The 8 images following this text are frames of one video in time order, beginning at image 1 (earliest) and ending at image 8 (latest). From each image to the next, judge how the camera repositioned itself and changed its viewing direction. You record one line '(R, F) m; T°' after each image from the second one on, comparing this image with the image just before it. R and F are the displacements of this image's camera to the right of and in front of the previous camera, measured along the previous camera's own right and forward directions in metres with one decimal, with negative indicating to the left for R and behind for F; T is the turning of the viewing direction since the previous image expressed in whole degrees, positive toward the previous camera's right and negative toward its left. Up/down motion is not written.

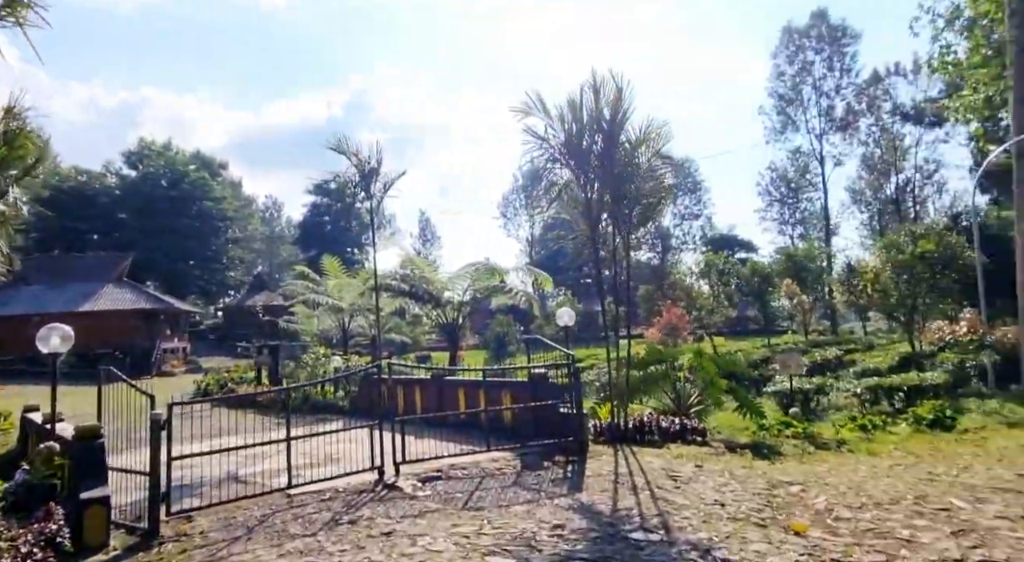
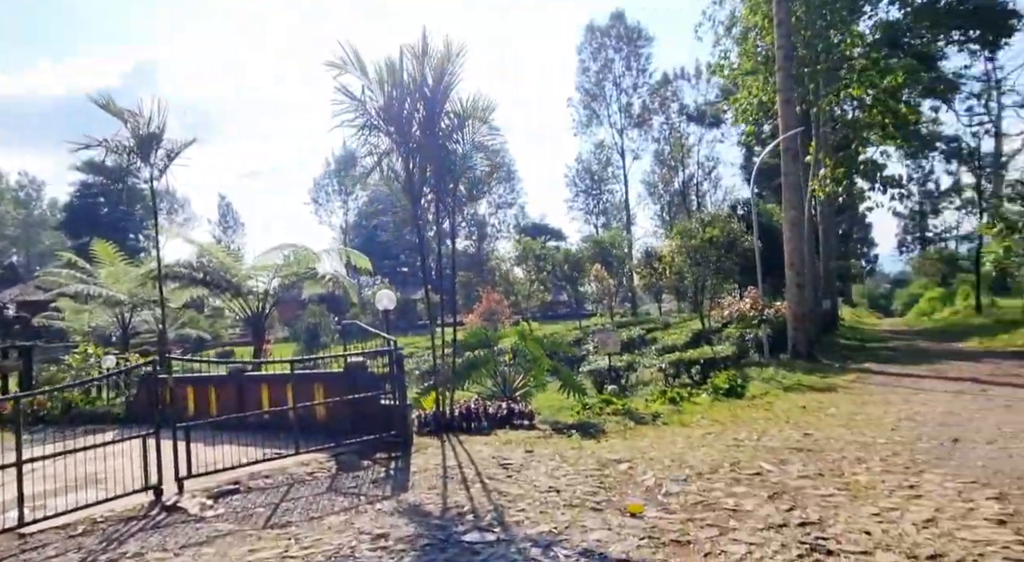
(0.0, +0.4) m; +14°
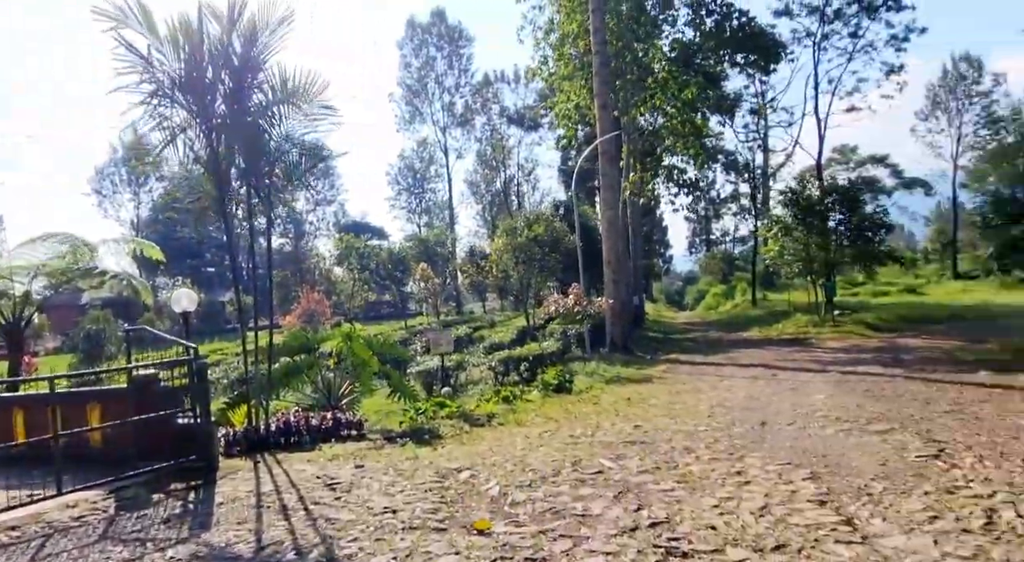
(0.0, +0.5) m; +14°
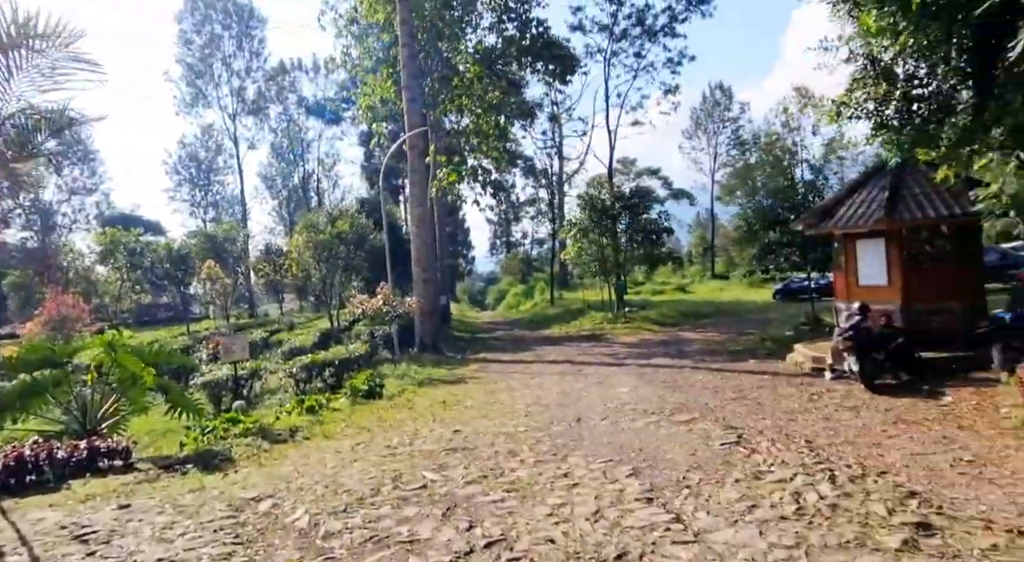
(-0.1, +0.5) m; +15°
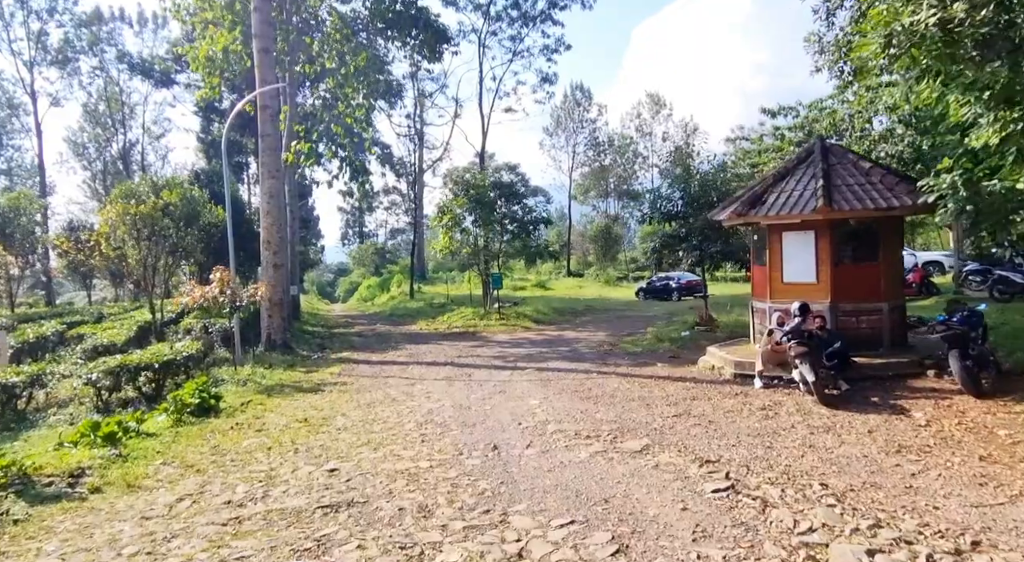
(-0.4, +2.3) m; +12°
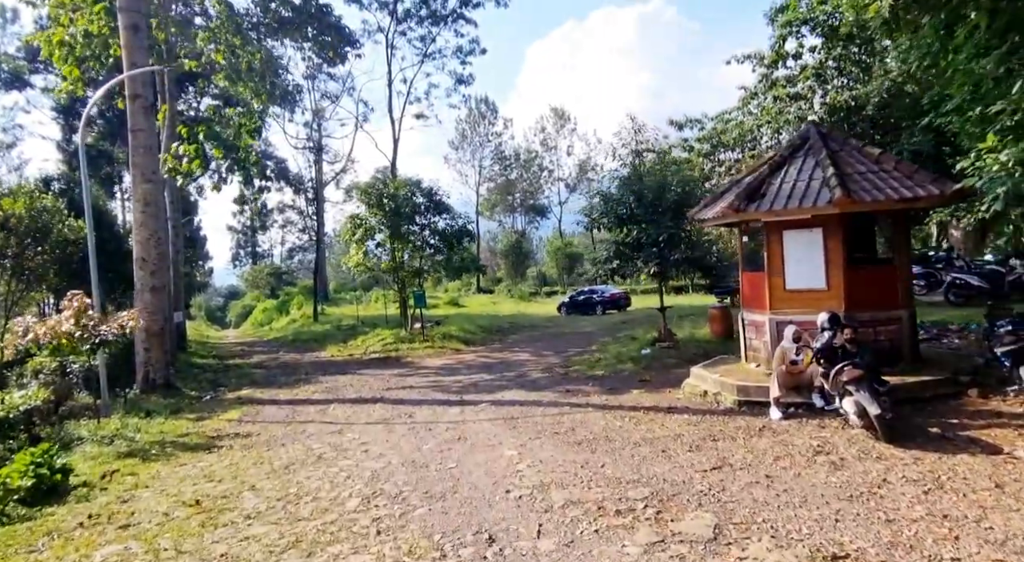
(-0.6, +2.2) m; +8°
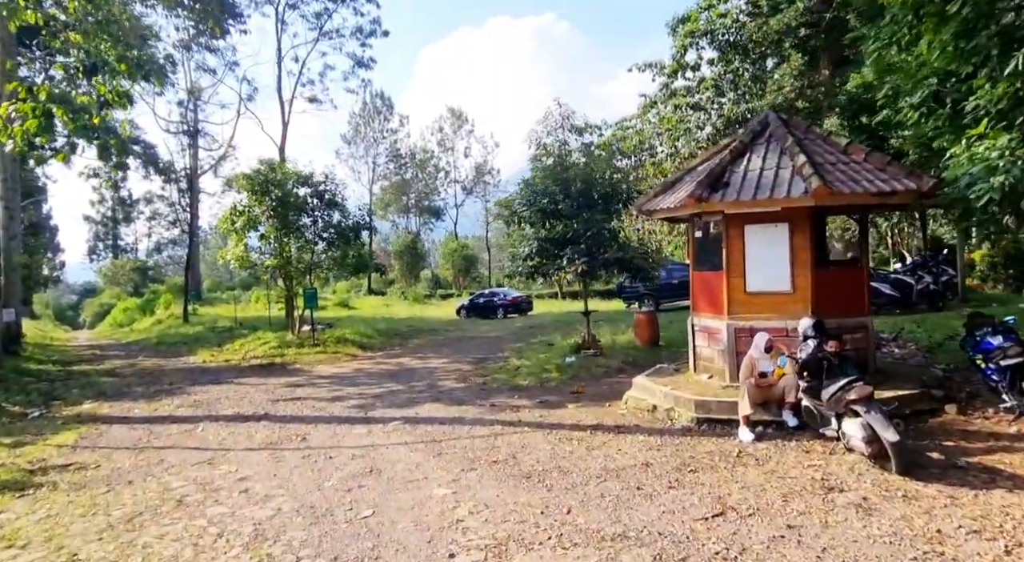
(-0.4, +1.5) m; +9°
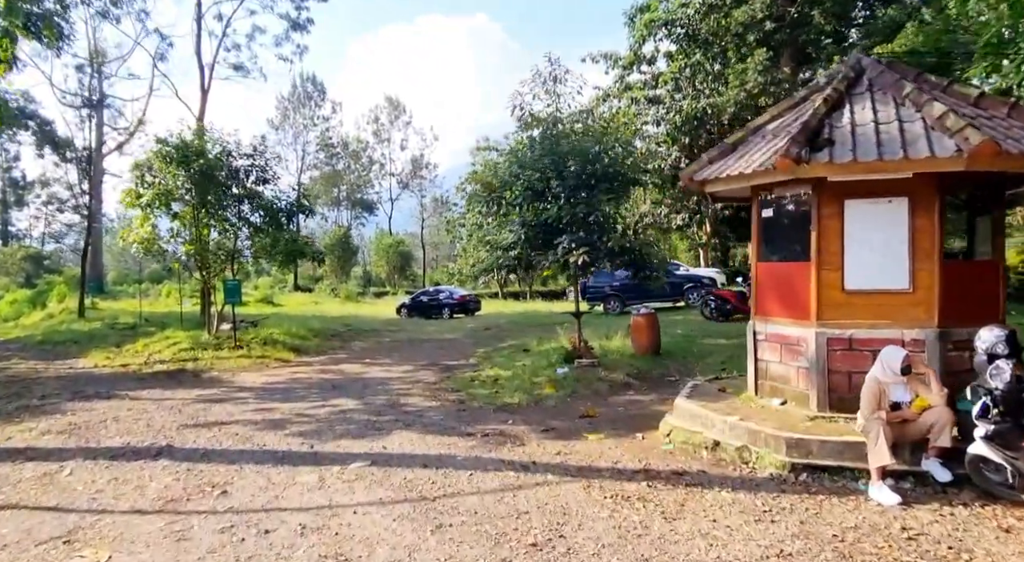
(-0.7, +2.4) m; +6°
